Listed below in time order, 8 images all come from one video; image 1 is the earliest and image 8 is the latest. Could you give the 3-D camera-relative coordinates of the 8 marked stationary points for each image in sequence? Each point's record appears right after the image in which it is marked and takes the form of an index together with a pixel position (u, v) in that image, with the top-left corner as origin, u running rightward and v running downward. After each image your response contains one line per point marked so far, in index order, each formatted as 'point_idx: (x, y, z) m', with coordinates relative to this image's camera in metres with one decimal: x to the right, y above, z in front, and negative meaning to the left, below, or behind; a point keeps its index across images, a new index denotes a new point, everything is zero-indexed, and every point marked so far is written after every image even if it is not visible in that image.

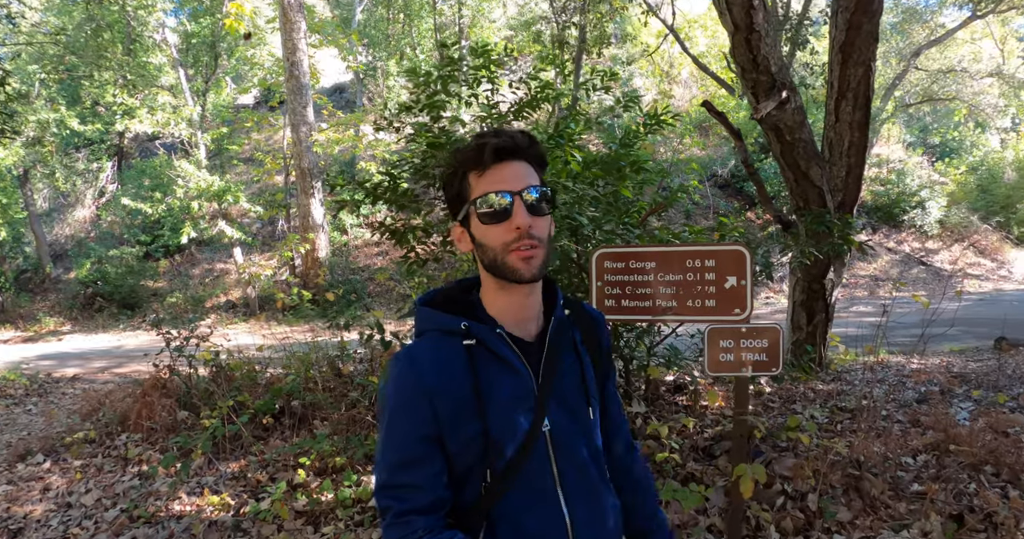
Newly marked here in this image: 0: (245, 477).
0: (-1.7, -1.3, +3.8) m
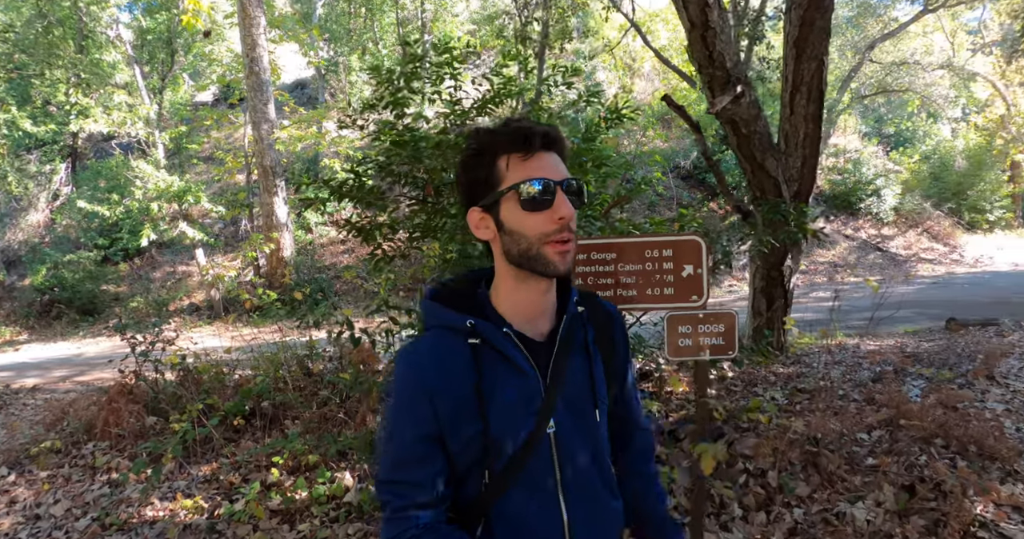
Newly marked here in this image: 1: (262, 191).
0: (-1.8, -1.3, +3.8) m
1: (-5.7, +1.8, +14.1) m
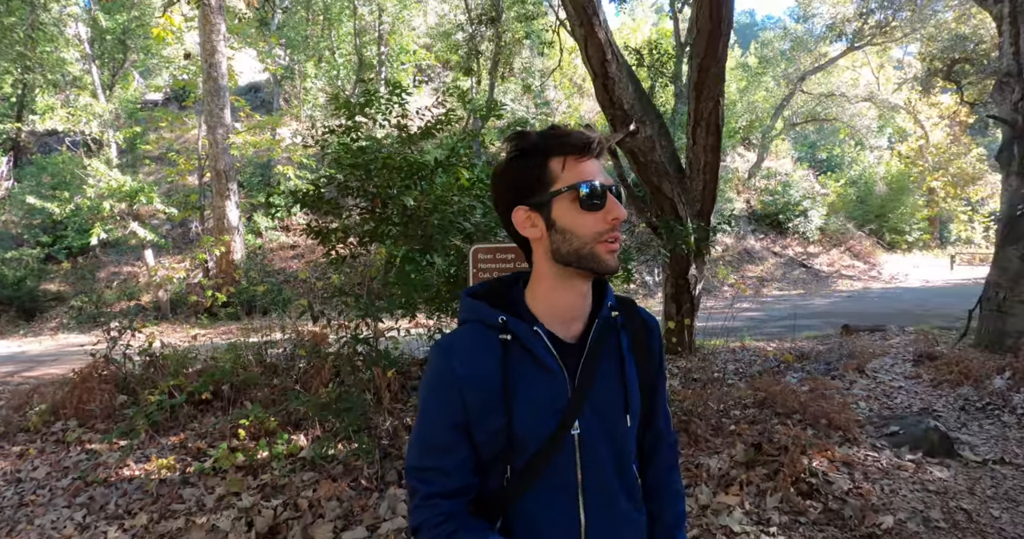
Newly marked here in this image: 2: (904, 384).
0: (-2.3, -1.2, +4.4) m
1: (-6.9, +1.8, +14.4) m
2: (+4.1, -1.2, +6.5) m
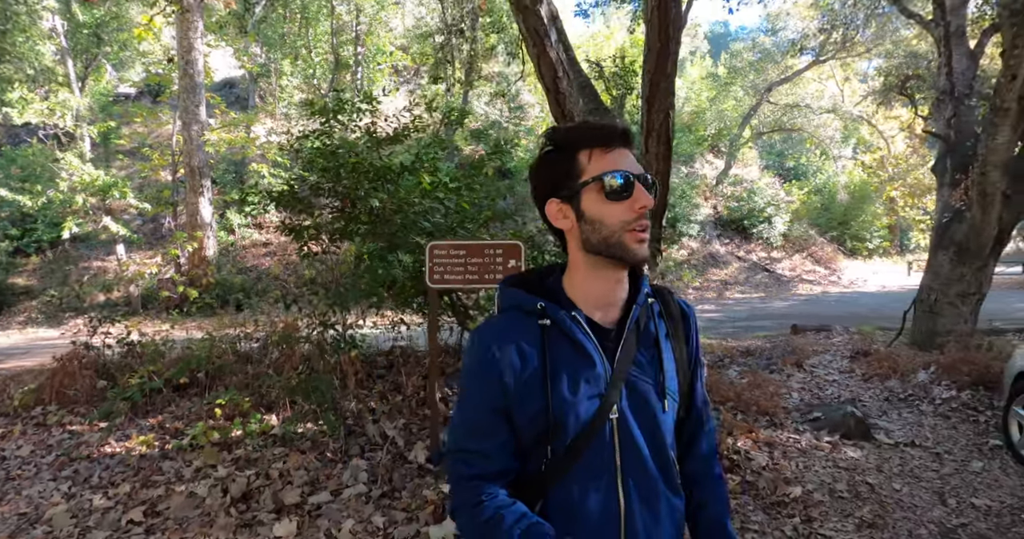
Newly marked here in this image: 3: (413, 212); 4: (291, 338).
0: (-2.6, -1.2, +4.7) m
1: (-7.6, +1.9, +14.5) m
2: (+3.7, -1.2, +7.1) m
3: (-0.8, +0.5, +4.9) m
4: (-1.8, -0.5, +5.1) m
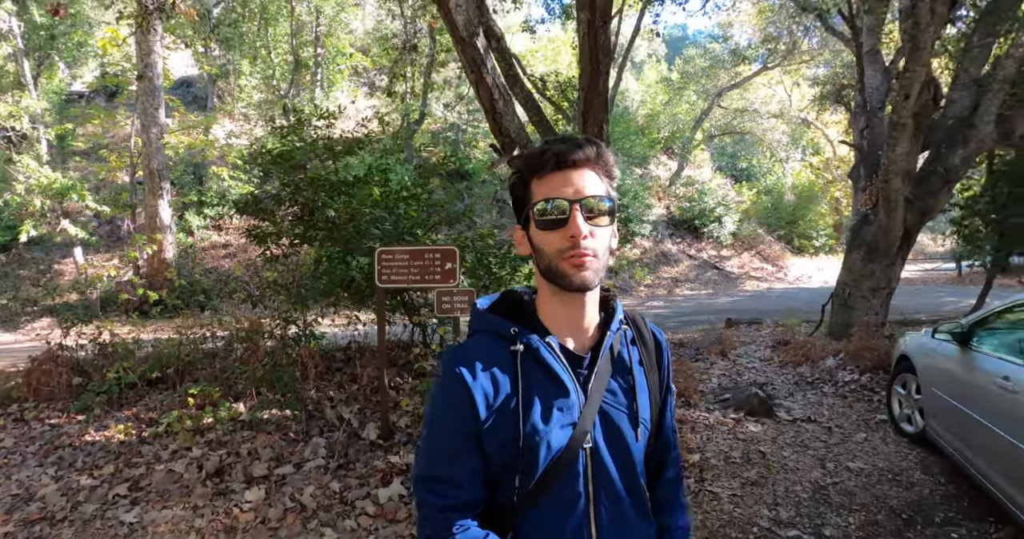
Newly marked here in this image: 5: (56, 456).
0: (-3.1, -1.2, +5.1) m
1: (-8.6, +1.8, +14.7) m
2: (+3.1, -1.2, +7.9) m
3: (-1.3, +0.4, +5.5) m
4: (-2.3, -0.6, +5.6) m
5: (-3.4, -1.4, +4.6) m
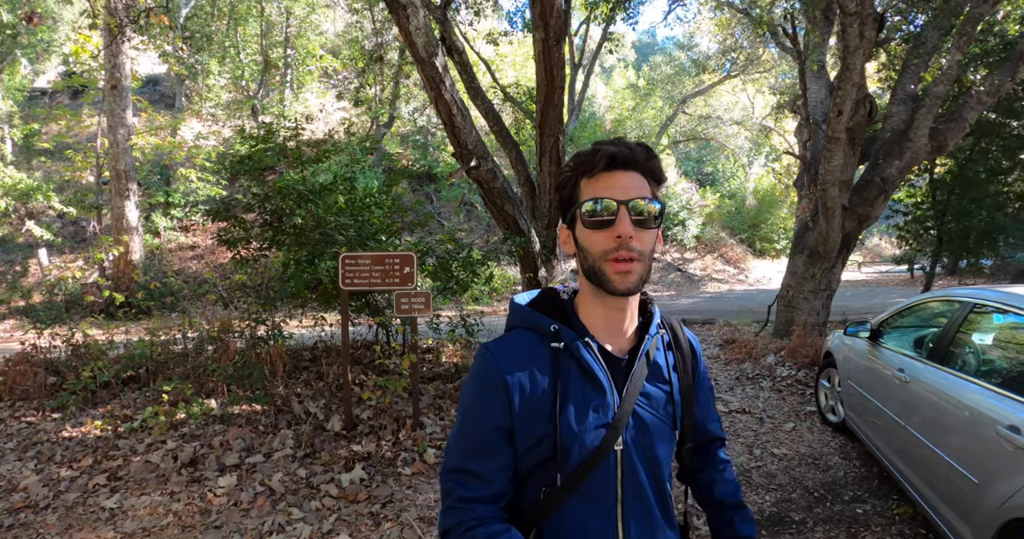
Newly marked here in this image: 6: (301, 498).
0: (-3.5, -1.3, +5.4) m
1: (-9.4, +1.8, +14.7) m
2: (+2.6, -1.3, +8.4) m
3: (-1.7, +0.4, +5.8) m
4: (-2.7, -0.6, +5.9) m
5: (-3.7, -1.4, +4.9) m
6: (-1.3, -1.4, +3.9) m
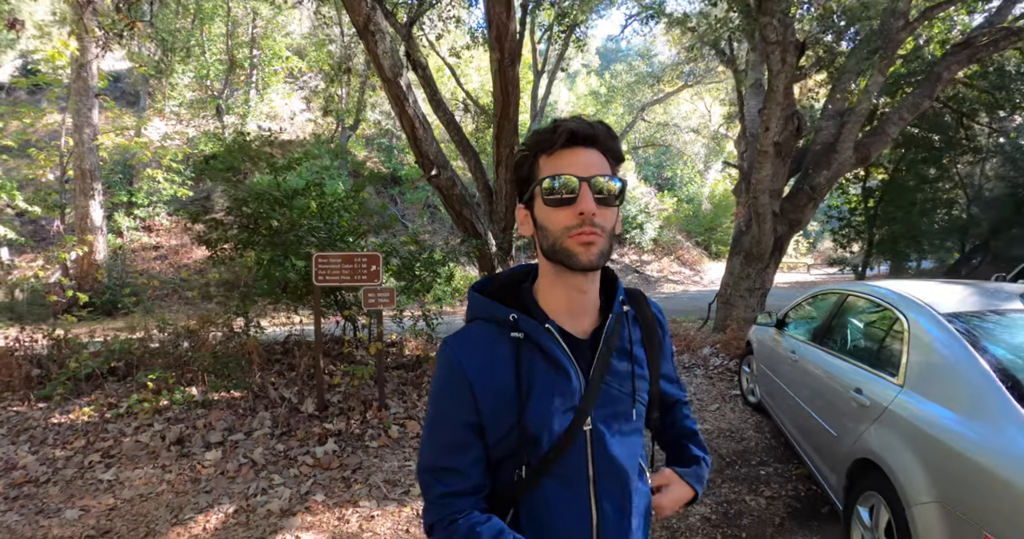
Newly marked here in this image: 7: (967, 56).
0: (-3.9, -1.3, +5.9) m
1: (-10.3, +1.8, +14.8) m
2: (+2.0, -1.3, +9.2) m
3: (-2.2, +0.4, +6.4) m
4: (-3.2, -0.6, +6.4) m
5: (-4.1, -1.4, +5.3) m
6: (-1.7, -1.4, +4.4) m
7: (+7.2, +3.4, +9.8) m
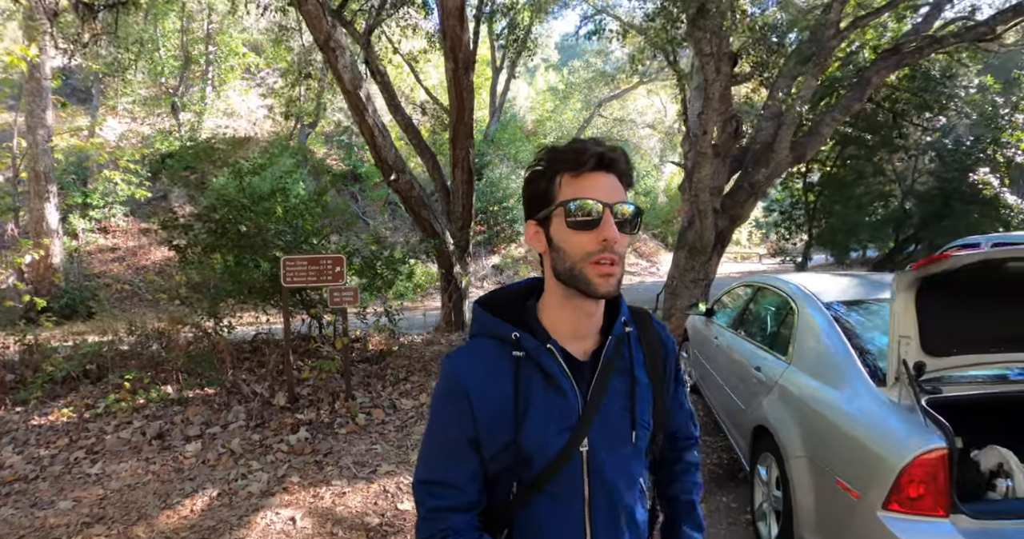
0: (-4.3, -1.3, +6.1) m
1: (-11.3, +1.7, +14.6) m
2: (+1.4, -1.2, +9.8) m
3: (-2.6, +0.4, +6.7) m
4: (-3.7, -0.7, +6.7) m
5: (-4.5, -1.5, +5.6) m
6: (-2.0, -1.5, +4.8) m
7: (+6.5, +3.5, +10.6) m
